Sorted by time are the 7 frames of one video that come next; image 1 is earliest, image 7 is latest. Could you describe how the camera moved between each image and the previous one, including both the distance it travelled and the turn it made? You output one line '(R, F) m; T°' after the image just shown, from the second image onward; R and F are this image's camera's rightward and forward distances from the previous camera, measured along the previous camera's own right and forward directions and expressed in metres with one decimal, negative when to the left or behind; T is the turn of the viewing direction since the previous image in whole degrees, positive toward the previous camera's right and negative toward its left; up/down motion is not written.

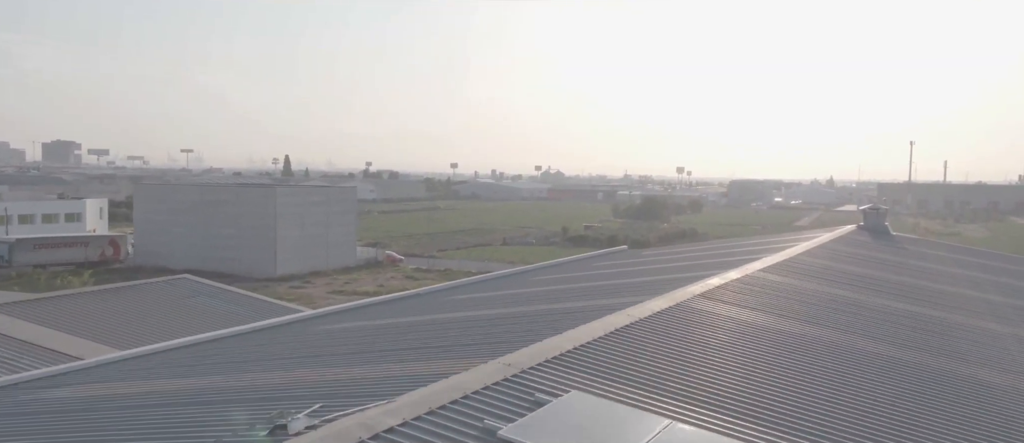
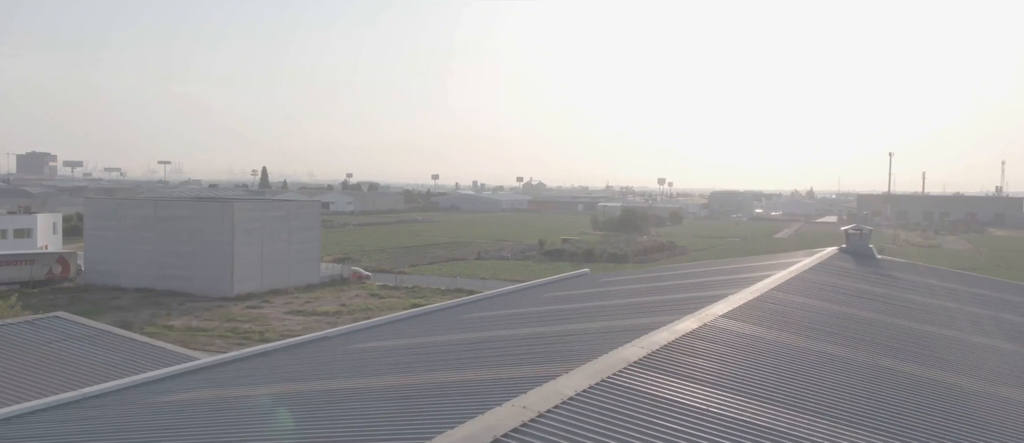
(+0.3, +0.6) m; +1°
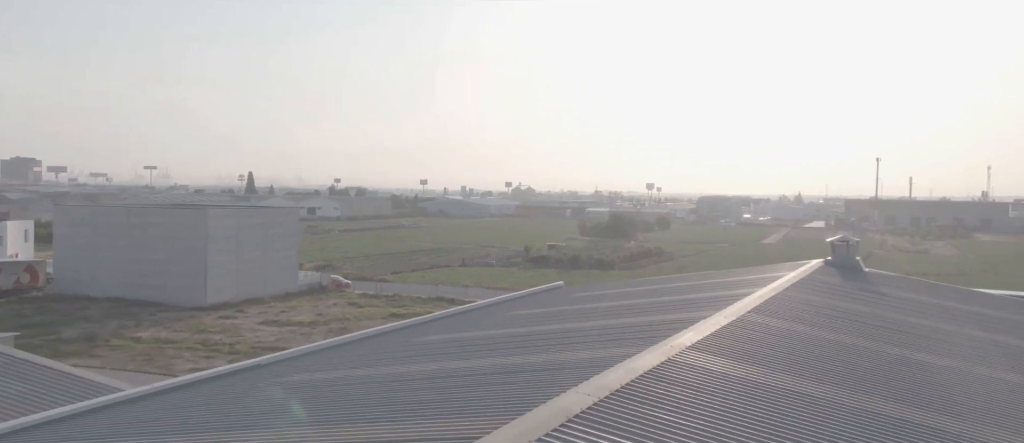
(+0.1, +0.3) m; +1°
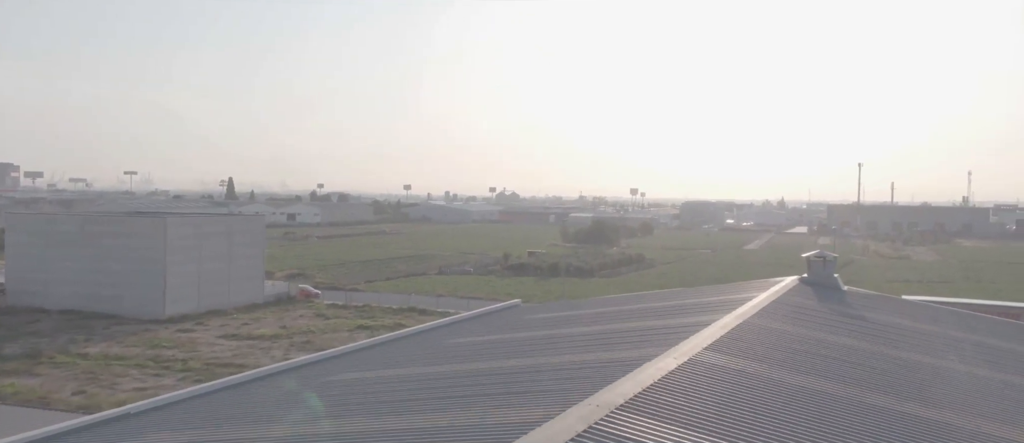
(+0.2, +0.4) m; +1°
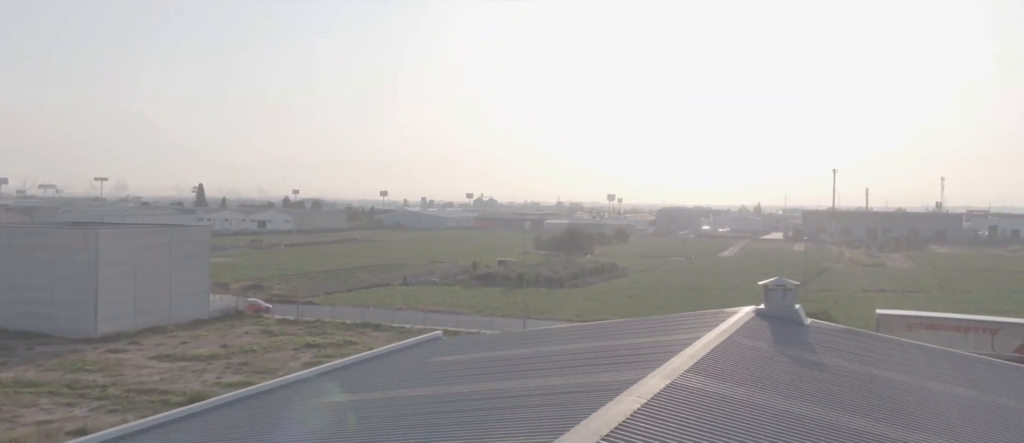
(+0.4, +0.6) m; +2°
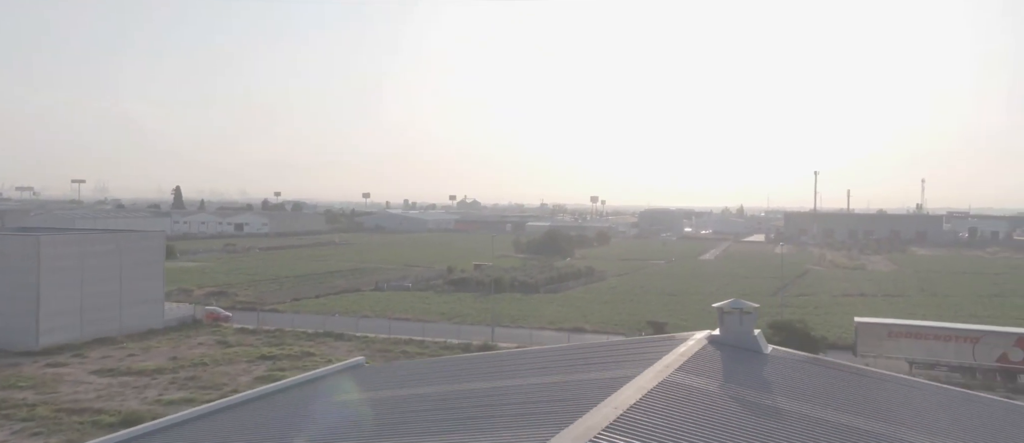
(+0.3, +0.5) m; +1°
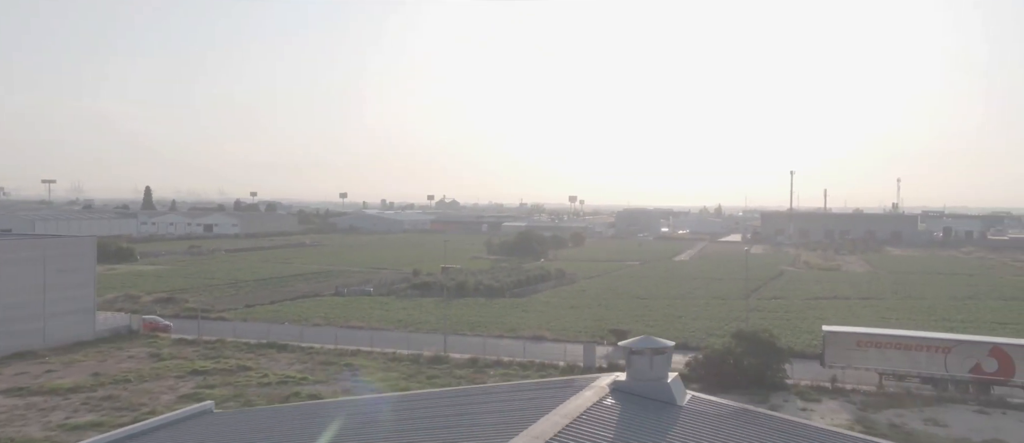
(+0.4, +0.6) m; +1°
